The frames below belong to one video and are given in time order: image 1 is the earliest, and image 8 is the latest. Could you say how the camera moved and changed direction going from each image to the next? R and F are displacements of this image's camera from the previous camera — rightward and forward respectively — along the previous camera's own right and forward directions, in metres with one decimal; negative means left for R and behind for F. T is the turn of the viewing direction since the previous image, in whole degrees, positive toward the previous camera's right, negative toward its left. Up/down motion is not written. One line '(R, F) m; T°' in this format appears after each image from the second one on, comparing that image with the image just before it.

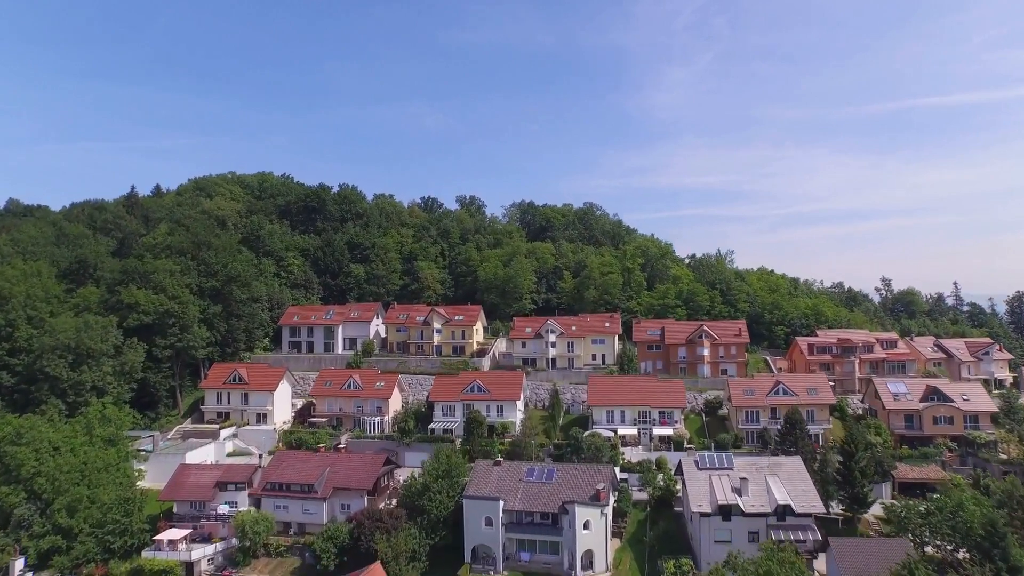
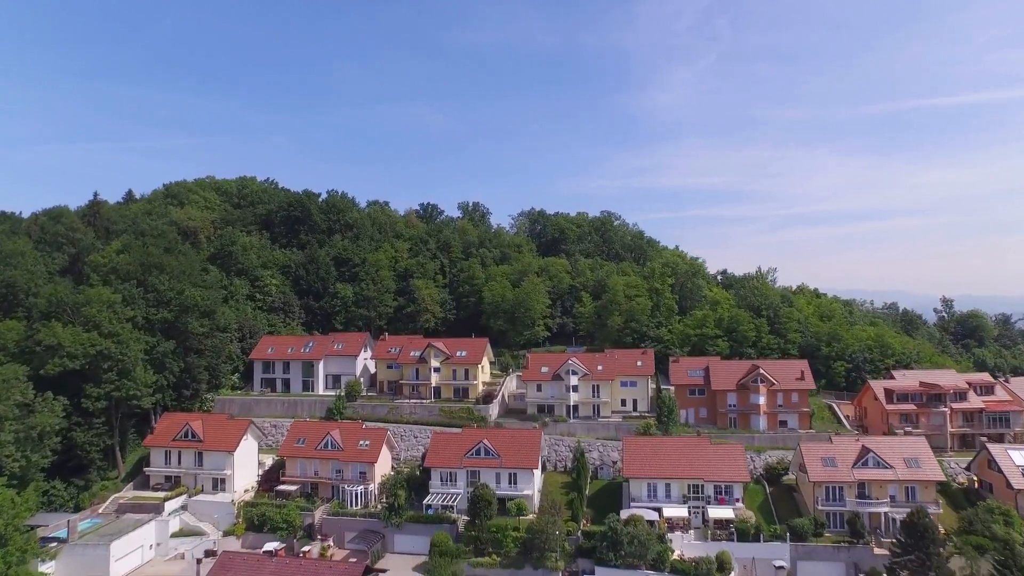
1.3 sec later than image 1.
(-0.7, +9.0) m; 0°
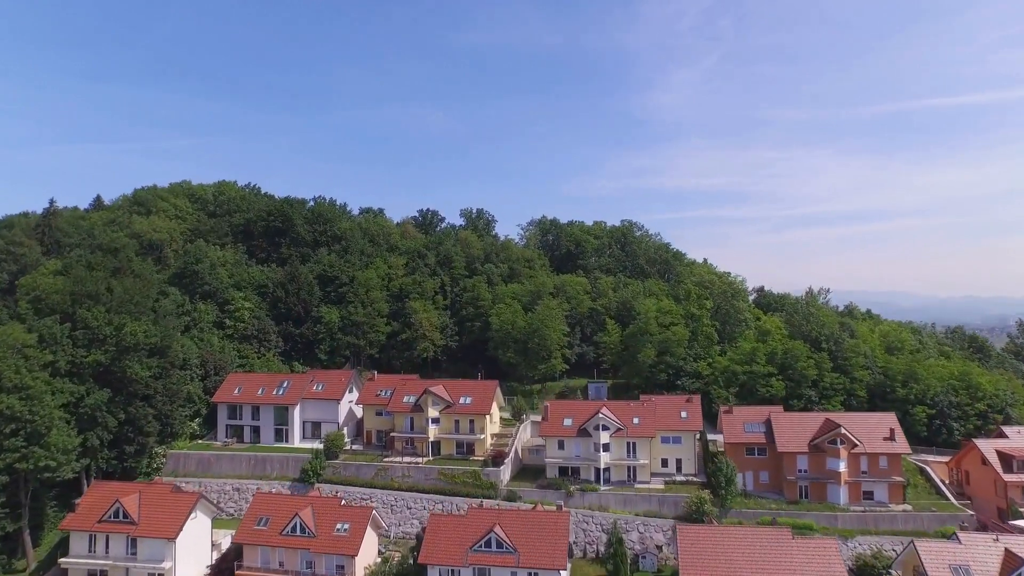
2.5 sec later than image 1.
(-0.7, +8.5) m; 0°
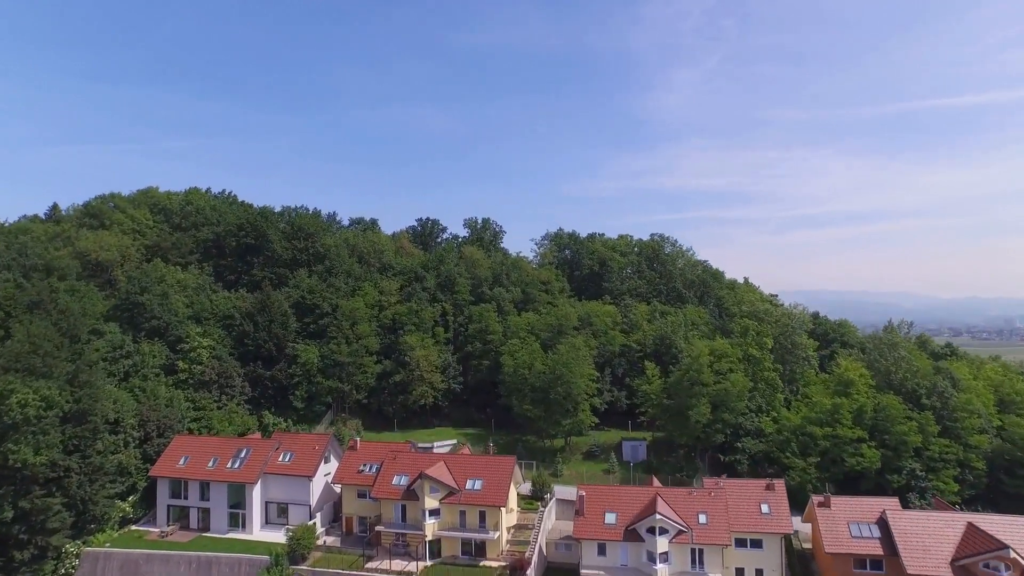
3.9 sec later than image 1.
(-0.8, +9.4) m; 0°
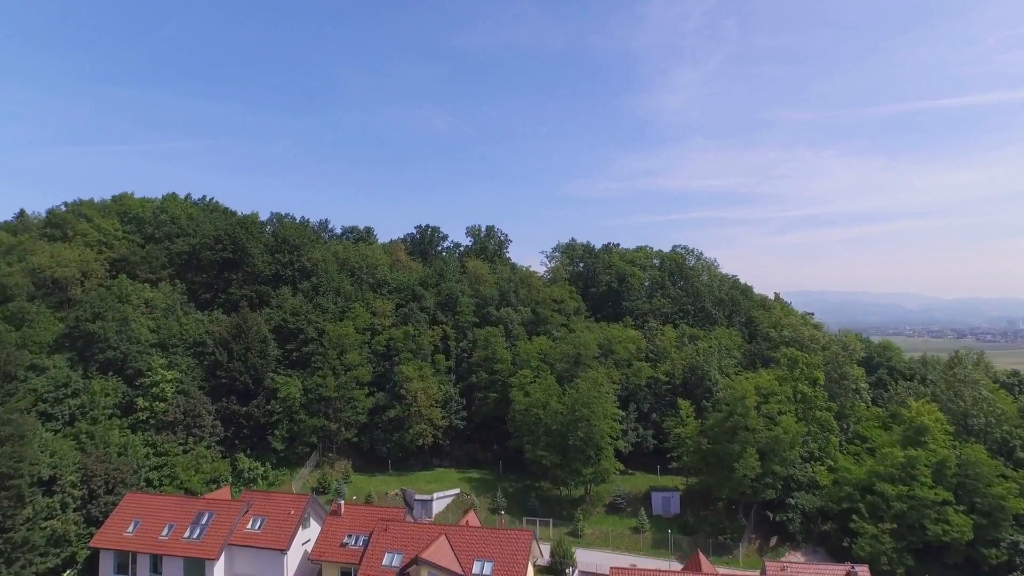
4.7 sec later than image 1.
(-0.5, +5.7) m; 0°
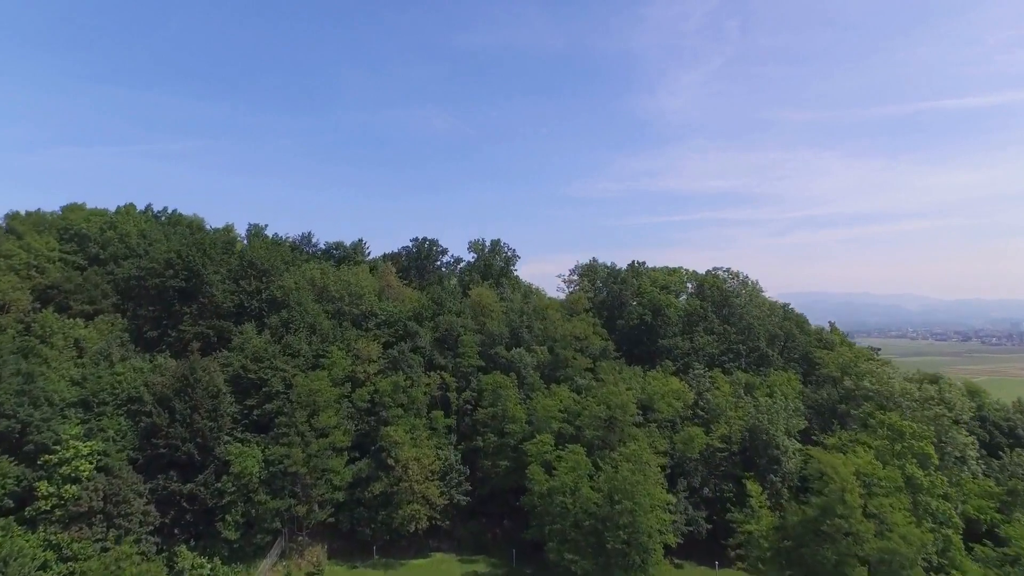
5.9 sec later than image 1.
(-0.6, +8.4) m; 0°
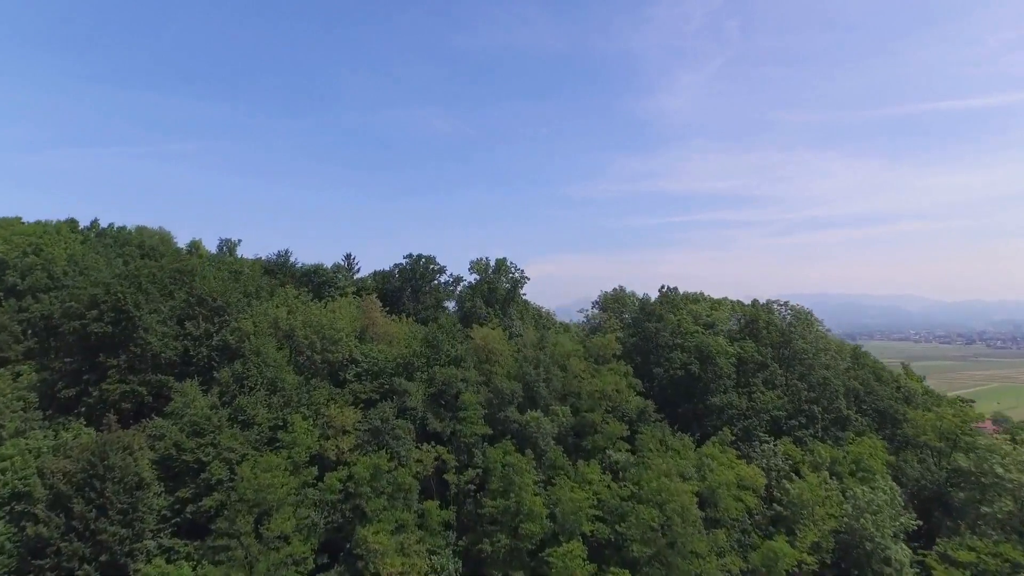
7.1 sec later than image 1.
(-0.5, +8.1) m; 0°
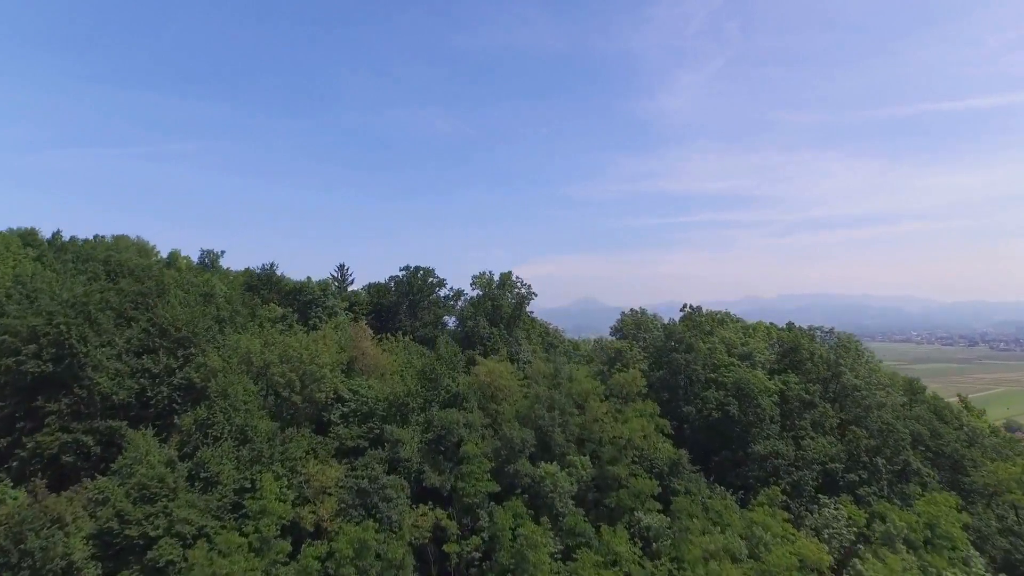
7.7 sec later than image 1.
(-0.4, +4.5) m; 0°
